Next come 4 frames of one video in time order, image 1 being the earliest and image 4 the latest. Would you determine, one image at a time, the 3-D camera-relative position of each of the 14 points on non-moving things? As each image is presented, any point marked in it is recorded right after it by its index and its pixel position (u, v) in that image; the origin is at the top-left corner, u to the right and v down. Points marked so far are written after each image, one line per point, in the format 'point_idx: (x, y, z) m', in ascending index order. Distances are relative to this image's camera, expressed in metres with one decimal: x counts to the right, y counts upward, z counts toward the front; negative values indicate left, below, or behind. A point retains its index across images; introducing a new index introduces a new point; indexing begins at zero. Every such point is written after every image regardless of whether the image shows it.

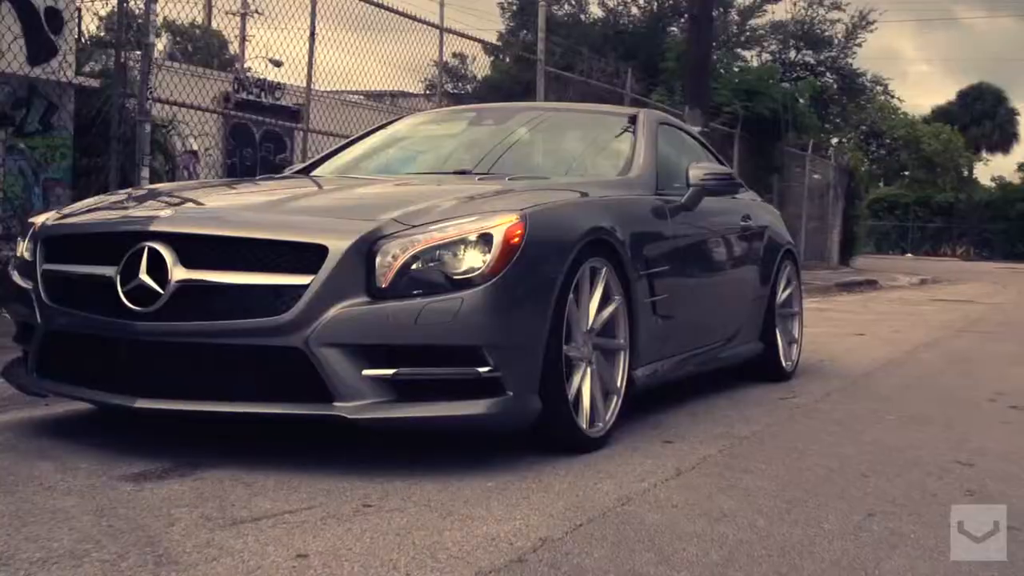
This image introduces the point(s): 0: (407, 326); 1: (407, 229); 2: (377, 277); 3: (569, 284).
0: (-0.3, -0.1, +4.0) m
1: (-0.4, +0.2, +4.2) m
2: (-0.4, 0.0, +4.1) m
3: (+0.2, 0.0, +4.5) m
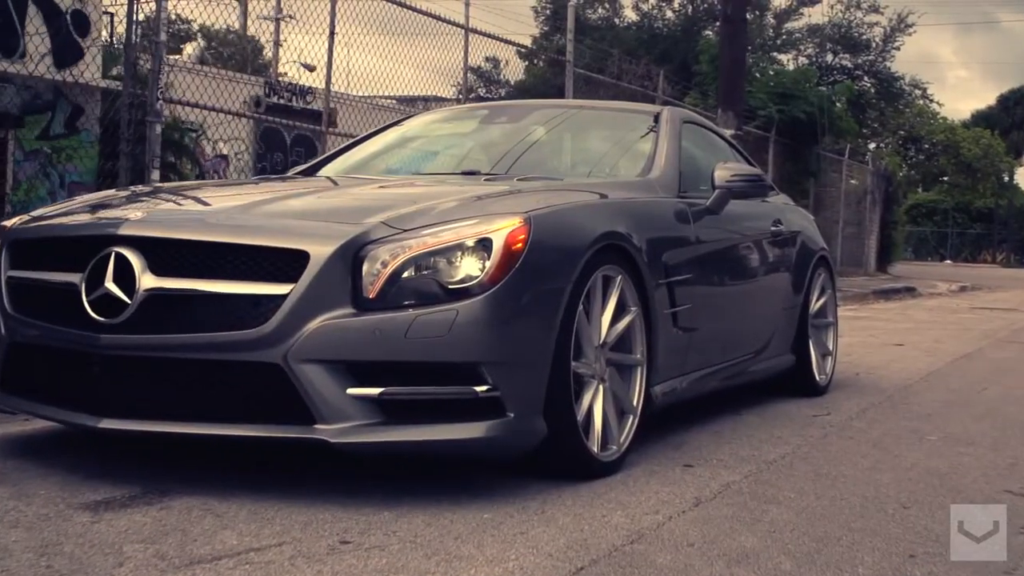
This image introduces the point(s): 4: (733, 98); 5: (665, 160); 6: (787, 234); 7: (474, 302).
0: (-0.3, -0.2, +3.6) m
1: (-0.4, +0.2, +3.8) m
2: (-0.4, 0.0, +3.7) m
3: (+0.2, 0.0, +4.1) m
4: (+2.7, +2.2, +14.9) m
5: (+0.7, +0.6, +5.8) m
6: (+1.4, +0.3, +6.5) m
7: (-0.1, 0.0, +3.7) m
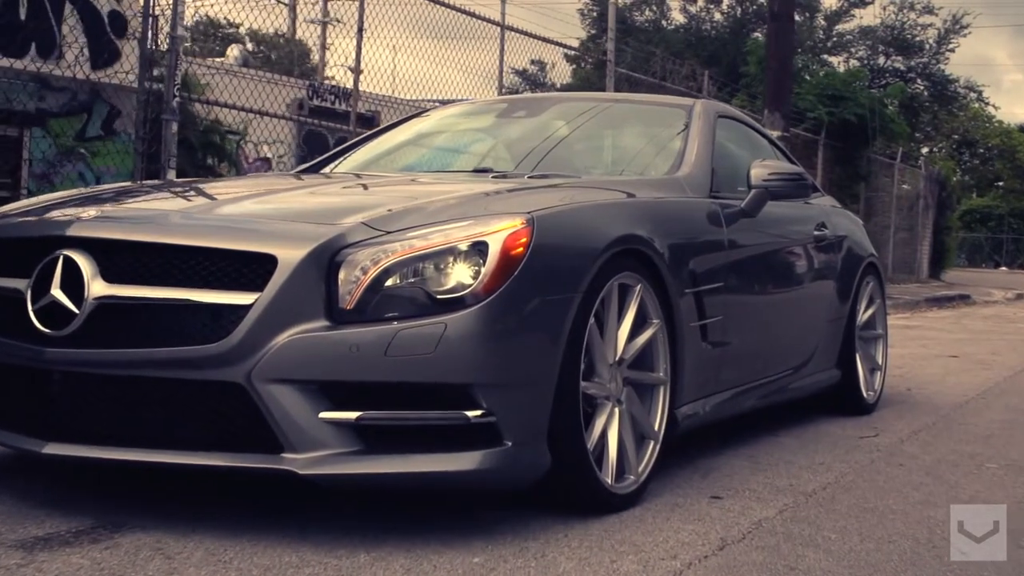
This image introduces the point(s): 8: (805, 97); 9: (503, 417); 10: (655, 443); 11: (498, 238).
0: (-0.4, -0.2, +3.2) m
1: (-0.4, +0.1, +3.4) m
2: (-0.4, 0.0, +3.3) m
3: (+0.2, 0.0, +3.7) m
4: (+3.1, +2.2, +14.3) m
5: (+0.8, +0.6, +5.3) m
6: (+1.5, +0.2, +6.0) m
7: (-0.1, -0.1, +3.3) m
8: (+4.5, +2.9, +19.0) m
9: (0.0, -0.3, +3.3) m
10: (+0.5, -0.5, +4.1) m
11: (0.0, +0.1, +3.4) m
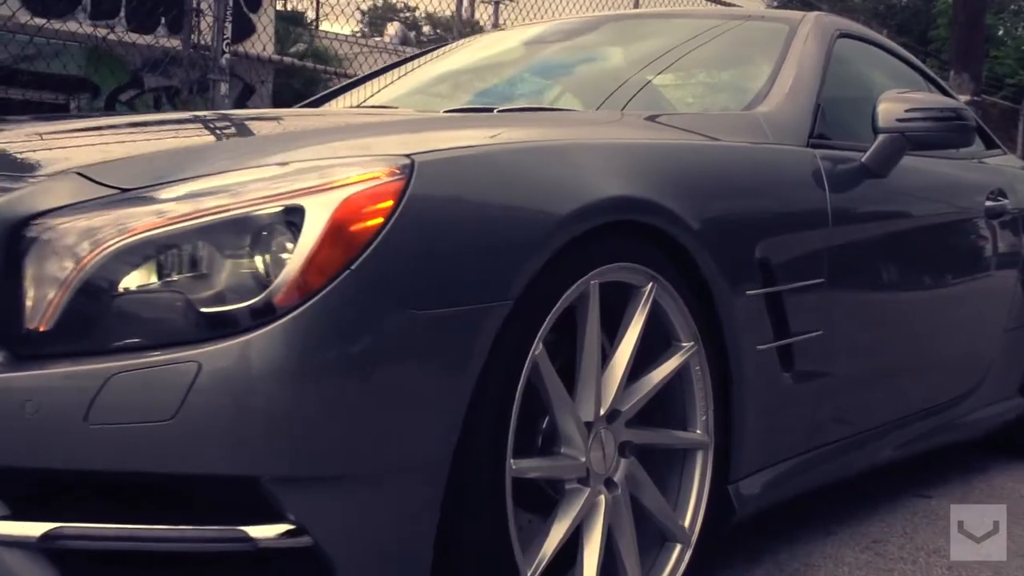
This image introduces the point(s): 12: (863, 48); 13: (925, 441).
0: (-0.6, -0.2, +1.7) m
1: (-0.6, +0.1, +1.9) m
2: (-0.7, 0.0, +1.8) m
3: (+0.1, -0.1, +2.1) m
4: (+4.5, +2.3, +12.1) m
5: (+0.8, +0.6, +3.6) m
6: (+1.7, +0.3, +4.2) m
7: (-0.4, -0.1, +1.7) m
8: (+6.5, +3.1, +16.5) m
9: (-0.3, -0.4, +1.8) m
10: (+0.3, -0.5, +2.4) m
11: (-0.3, +0.1, +1.8) m
12: (+1.2, +0.8, +4.2) m
13: (+1.2, -0.4, +3.7) m
